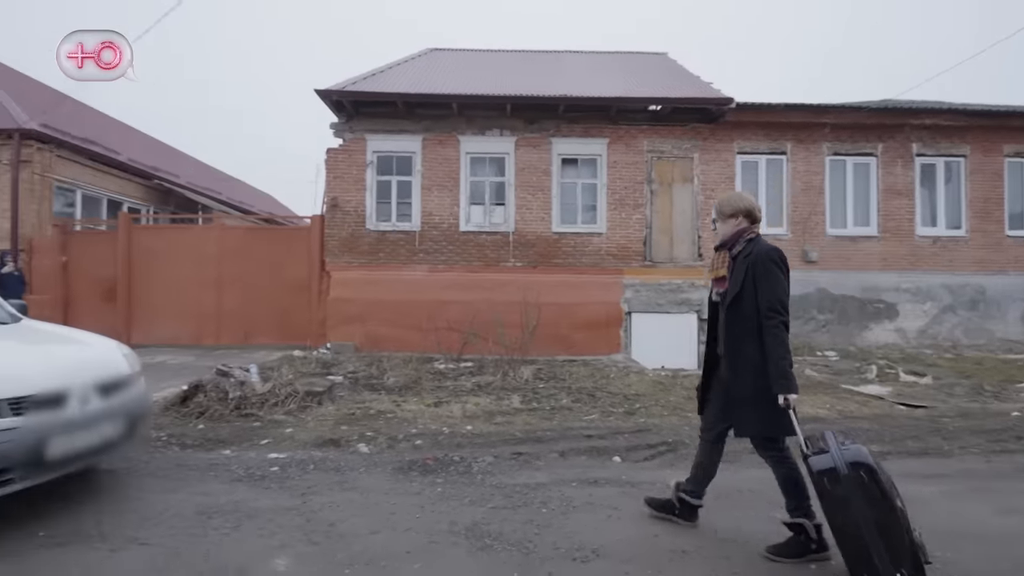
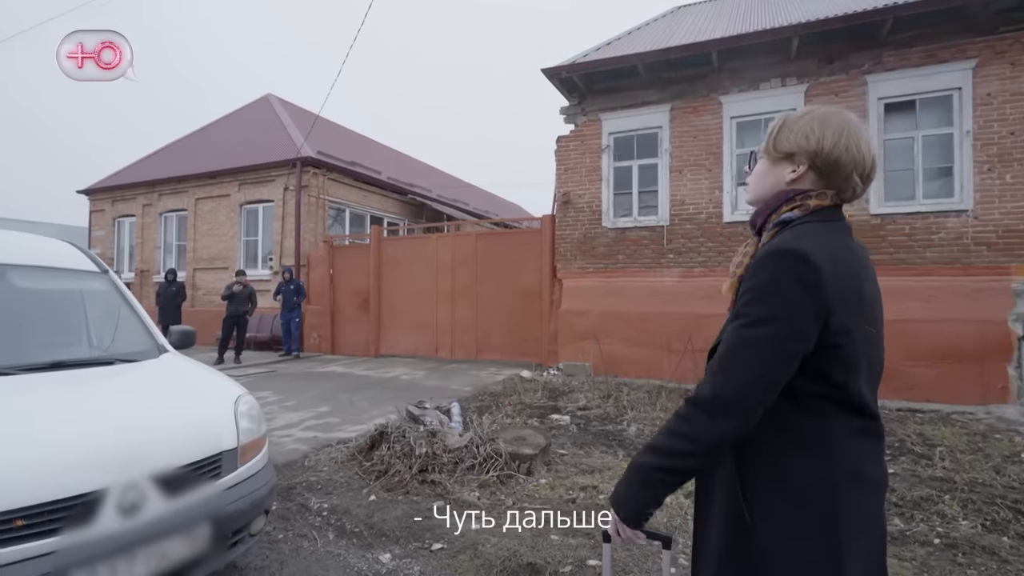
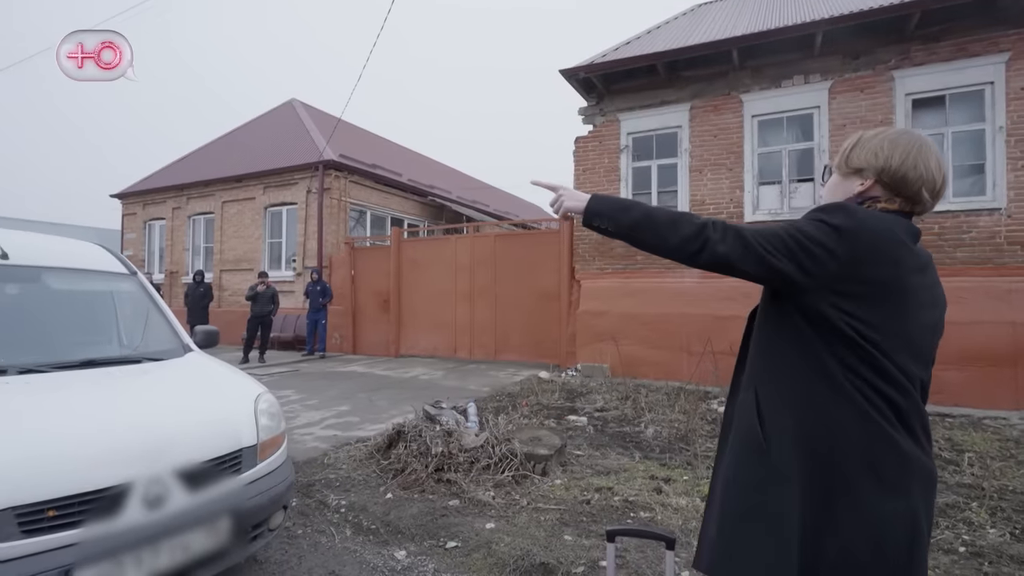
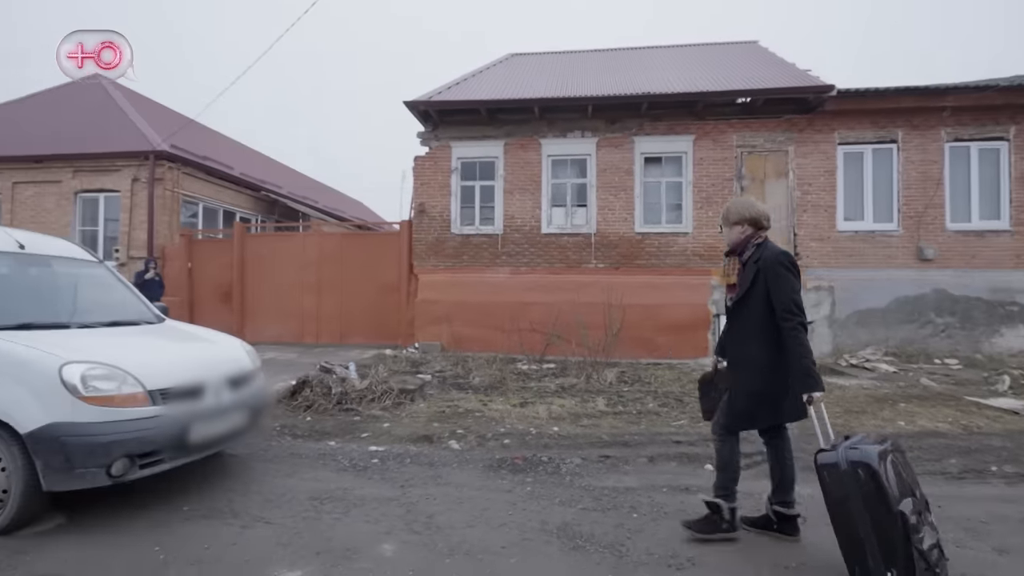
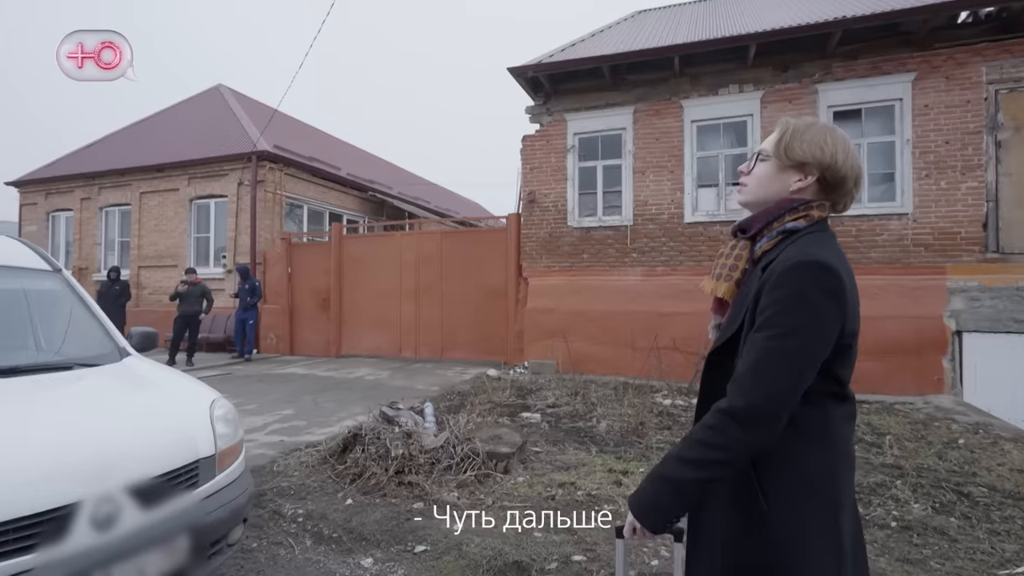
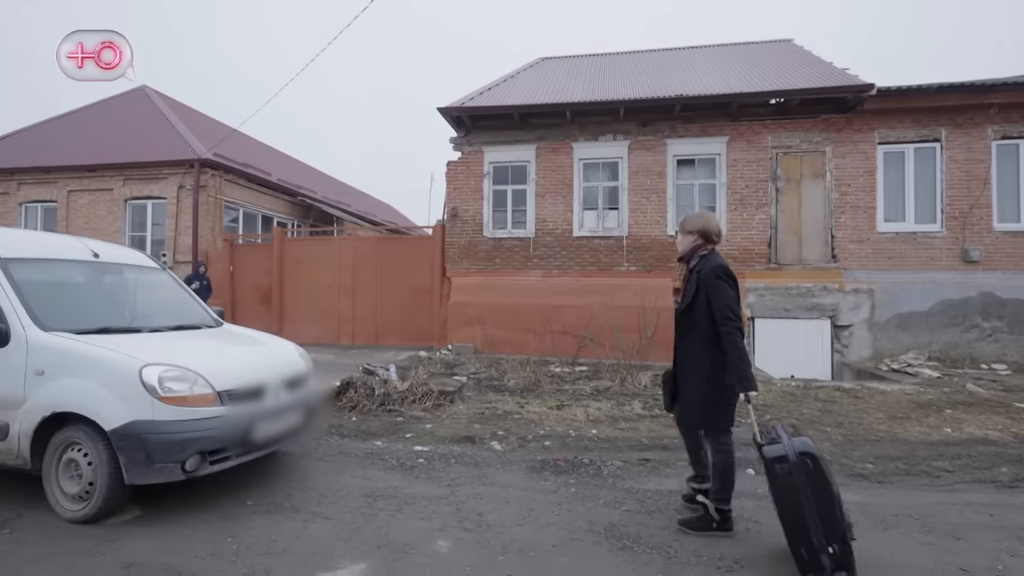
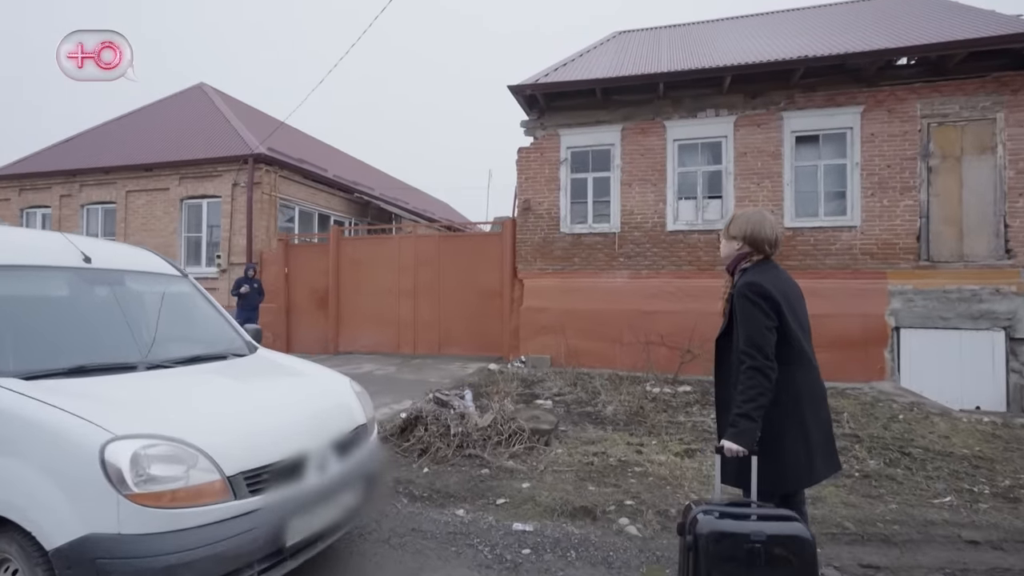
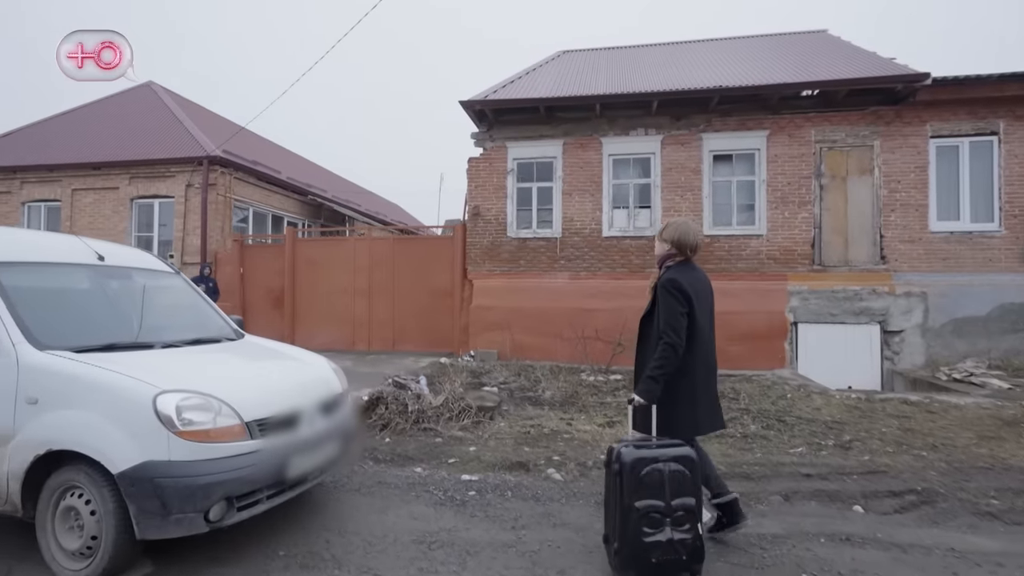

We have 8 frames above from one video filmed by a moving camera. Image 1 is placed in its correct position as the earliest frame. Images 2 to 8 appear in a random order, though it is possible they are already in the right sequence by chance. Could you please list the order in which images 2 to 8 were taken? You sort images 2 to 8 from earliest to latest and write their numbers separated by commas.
4, 6, 8, 7, 5, 2, 3
